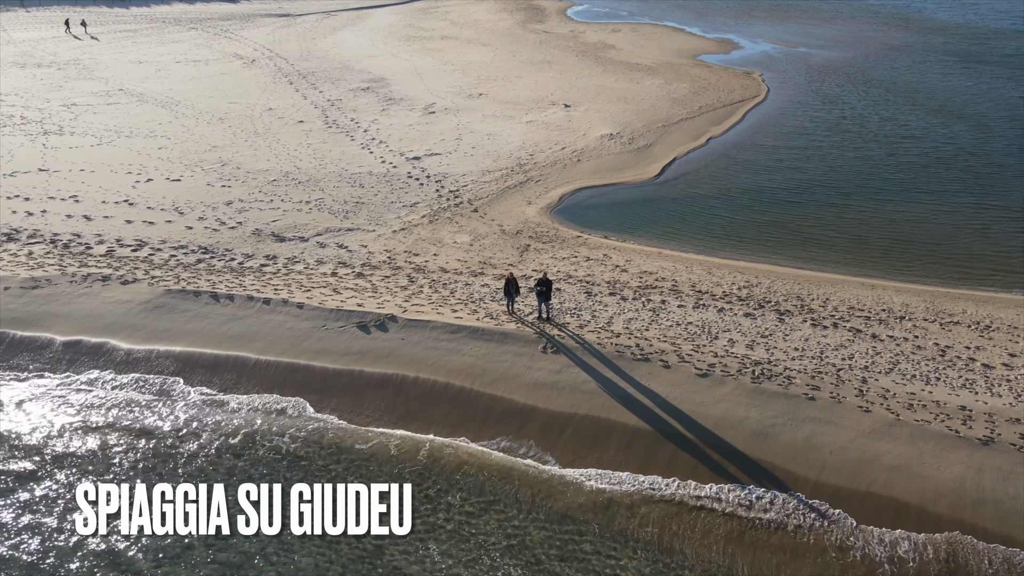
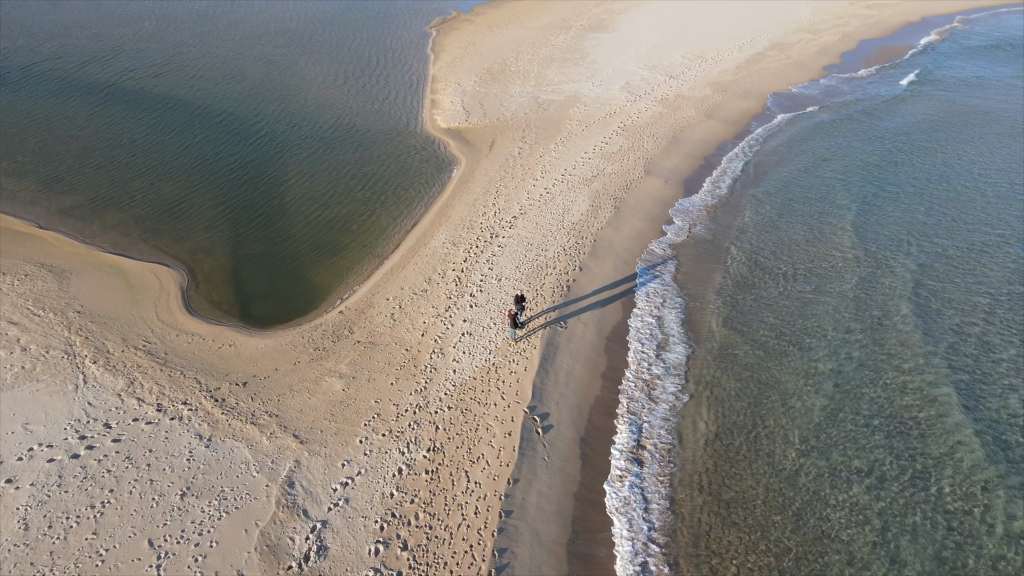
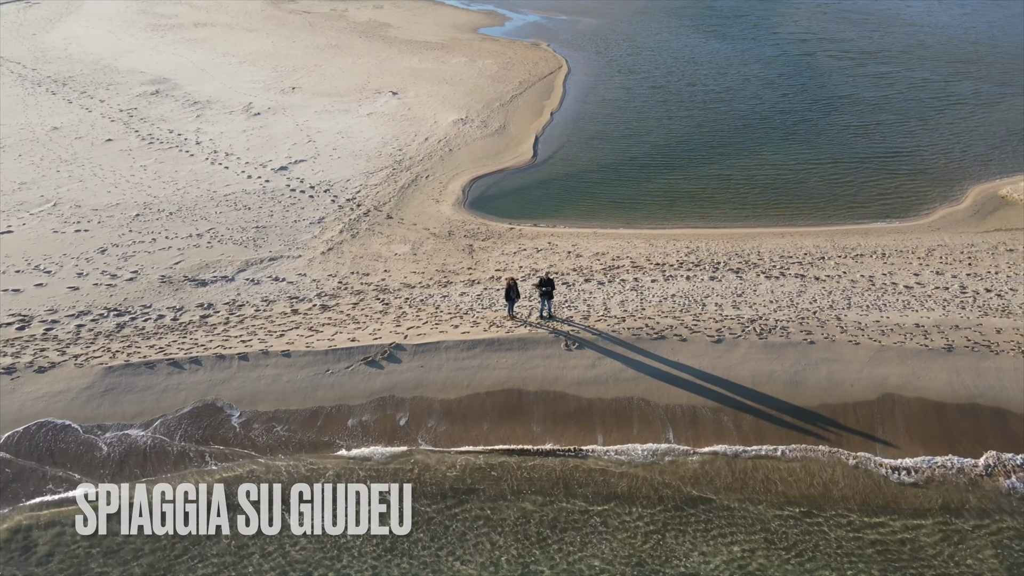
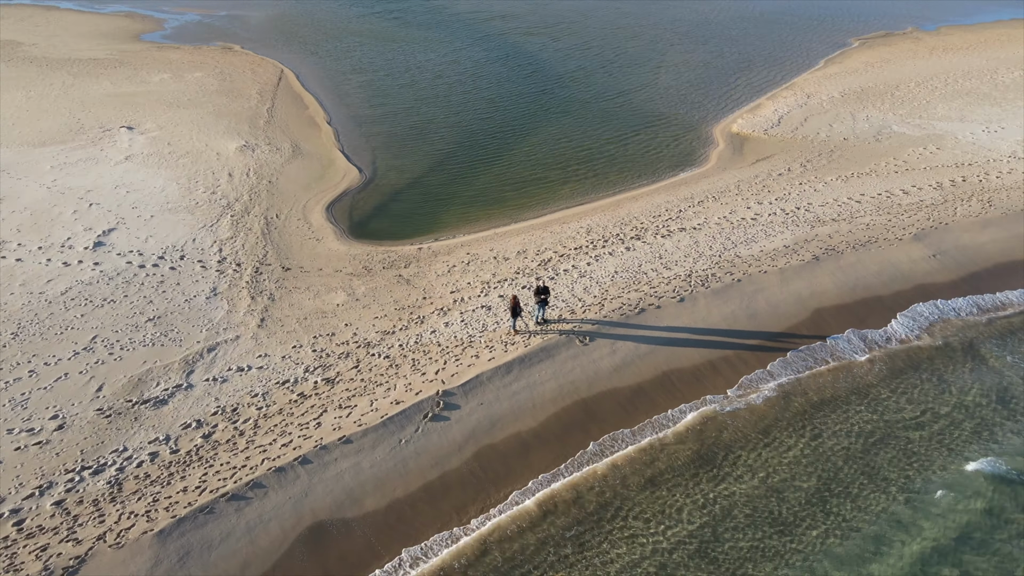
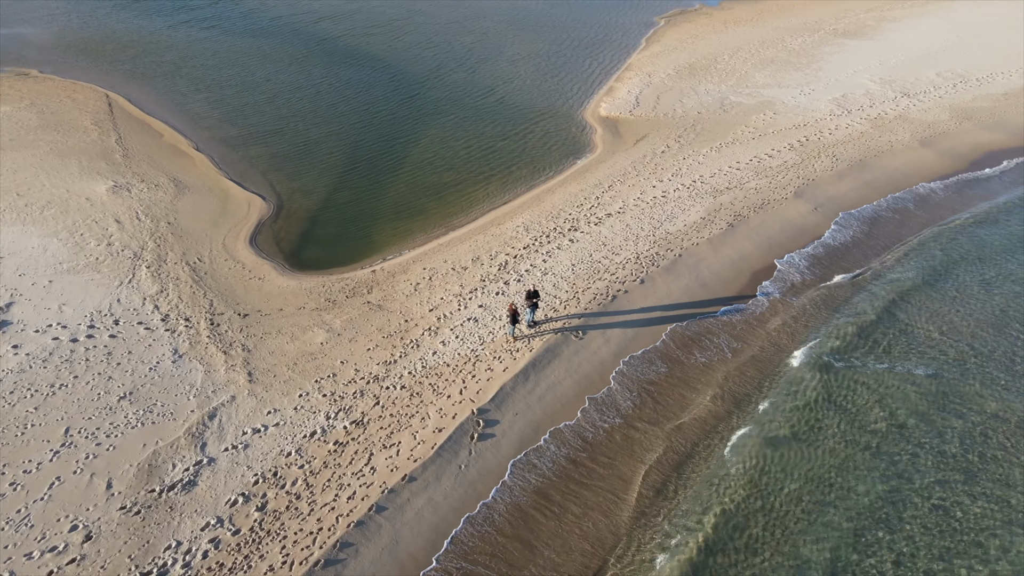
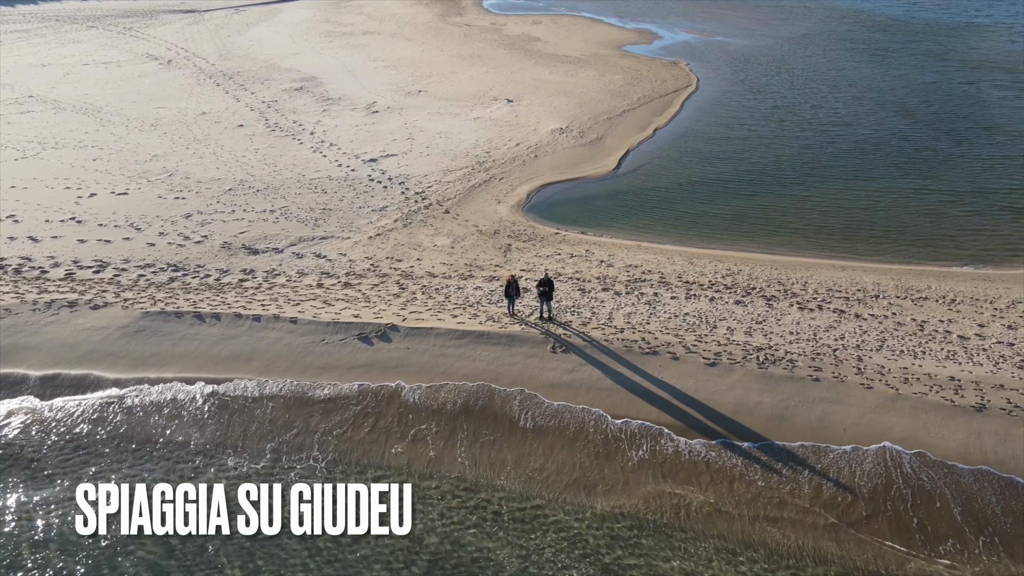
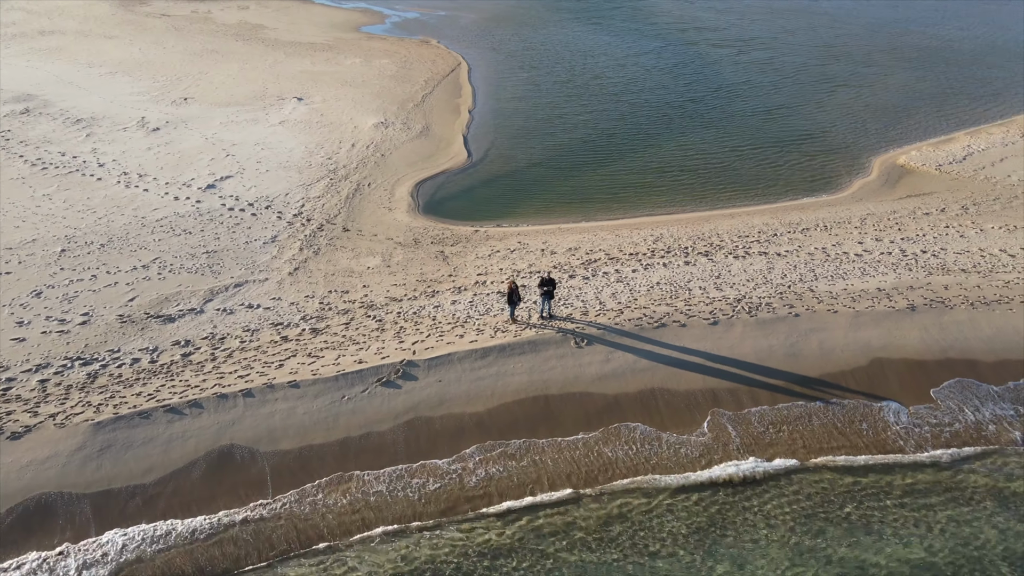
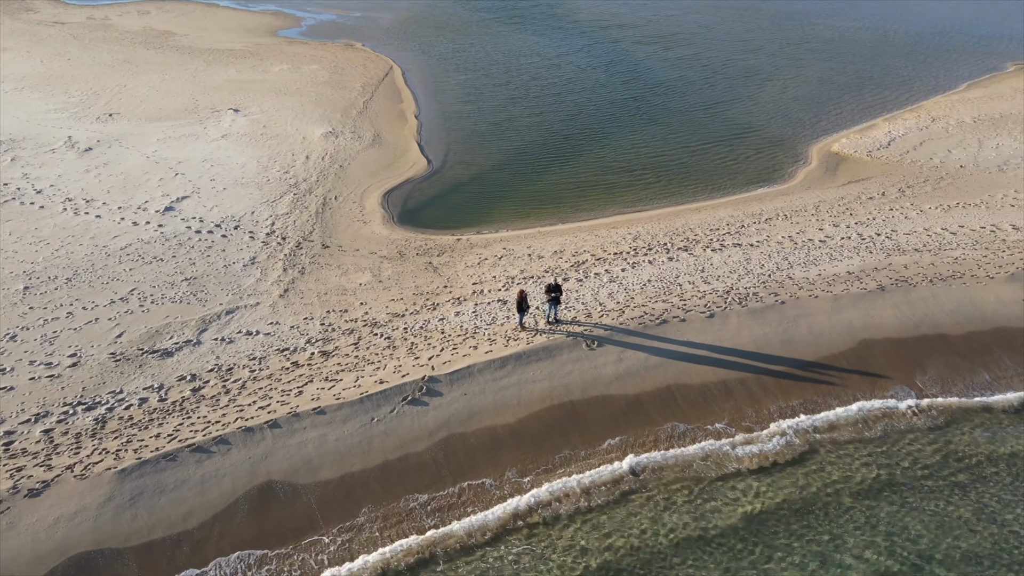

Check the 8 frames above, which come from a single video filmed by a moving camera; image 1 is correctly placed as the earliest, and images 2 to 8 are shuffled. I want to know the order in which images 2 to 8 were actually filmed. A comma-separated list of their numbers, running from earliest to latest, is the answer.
6, 3, 7, 8, 4, 5, 2
